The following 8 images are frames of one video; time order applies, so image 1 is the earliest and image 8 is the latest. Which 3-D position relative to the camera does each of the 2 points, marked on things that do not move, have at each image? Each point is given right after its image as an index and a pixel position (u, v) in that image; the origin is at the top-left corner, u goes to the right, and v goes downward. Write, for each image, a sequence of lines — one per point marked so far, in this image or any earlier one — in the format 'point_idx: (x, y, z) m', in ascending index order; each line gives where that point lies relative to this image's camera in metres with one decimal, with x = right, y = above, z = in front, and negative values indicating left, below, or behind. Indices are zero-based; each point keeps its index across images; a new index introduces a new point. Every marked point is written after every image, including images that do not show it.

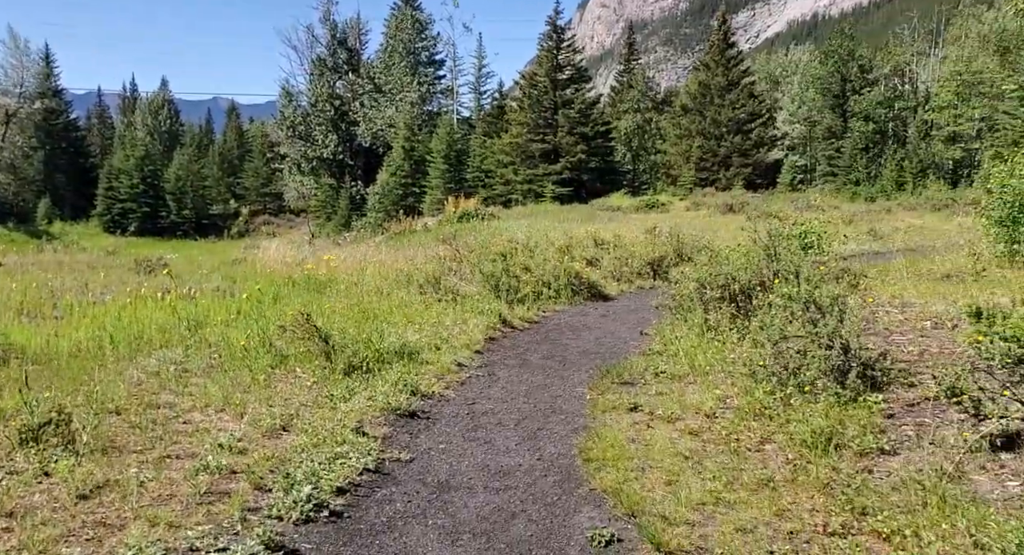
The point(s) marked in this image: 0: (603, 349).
0: (+1.2, -0.9, +11.0) m
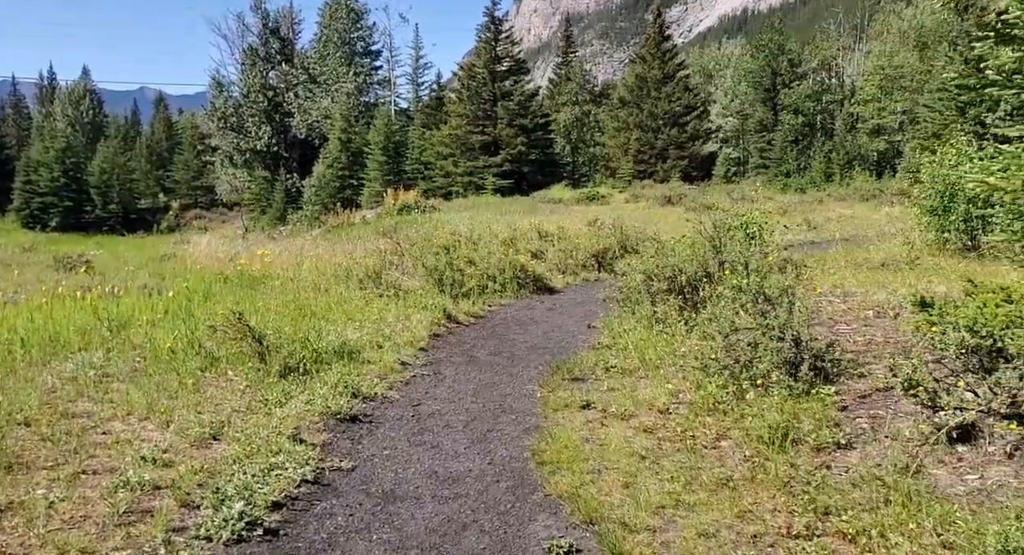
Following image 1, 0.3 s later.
0: (+0.5, -0.8, +10.7) m
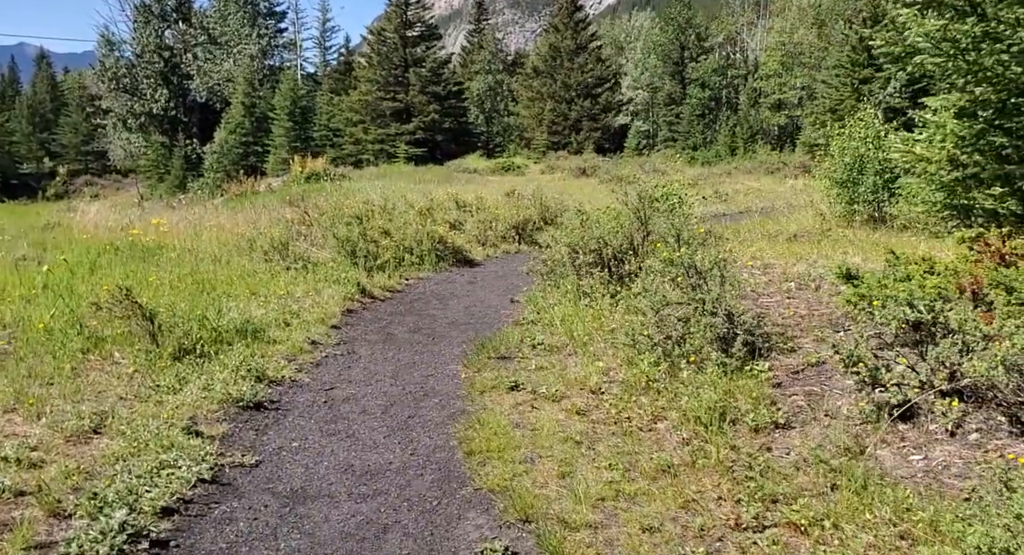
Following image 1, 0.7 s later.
0: (-0.4, -0.5, +10.2) m
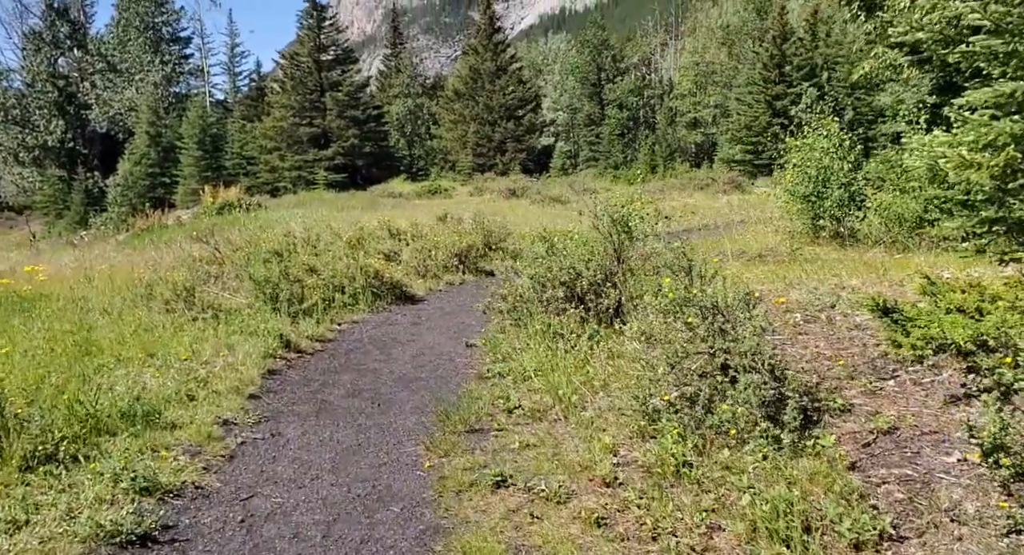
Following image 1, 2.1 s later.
0: (-0.8, -1.0, +8.4) m
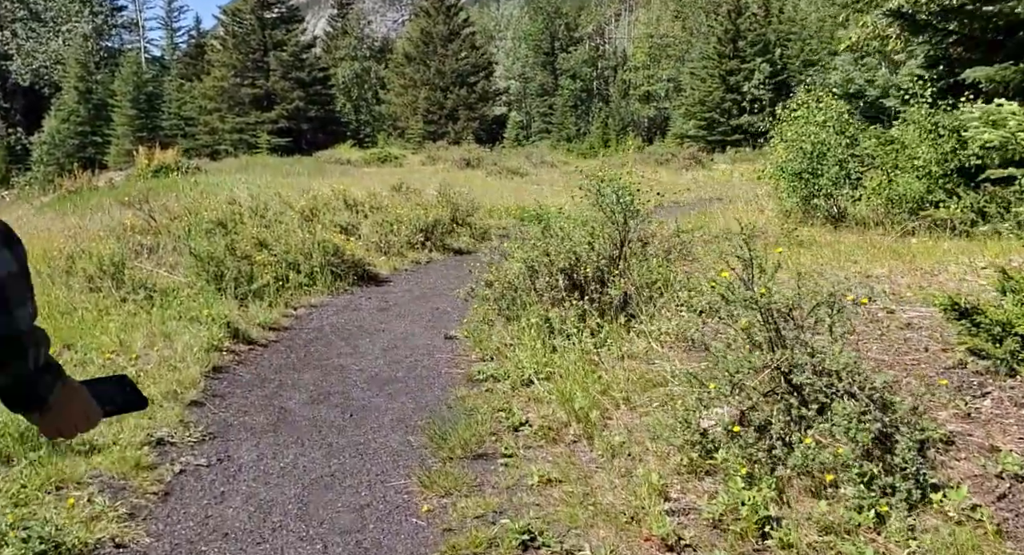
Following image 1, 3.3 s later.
0: (-0.8, -0.8, +7.1) m
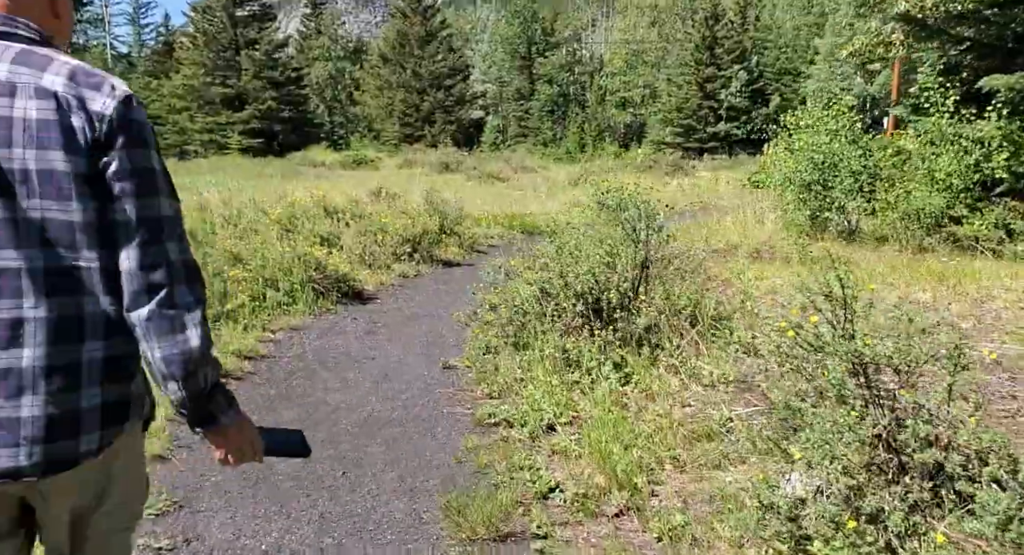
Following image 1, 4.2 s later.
0: (-0.7, -1.0, +6.1) m
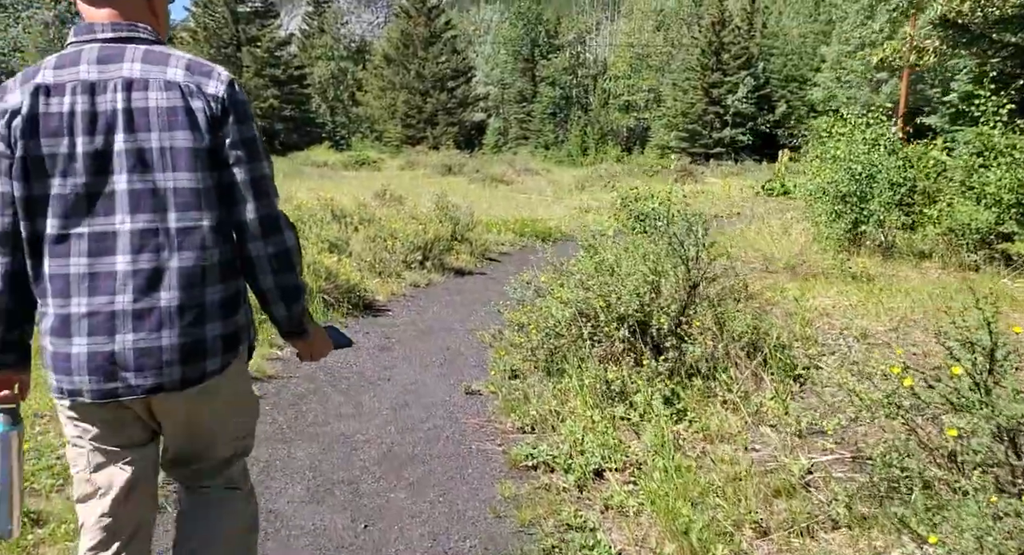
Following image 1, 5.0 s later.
0: (-0.5, -1.1, +5.4) m
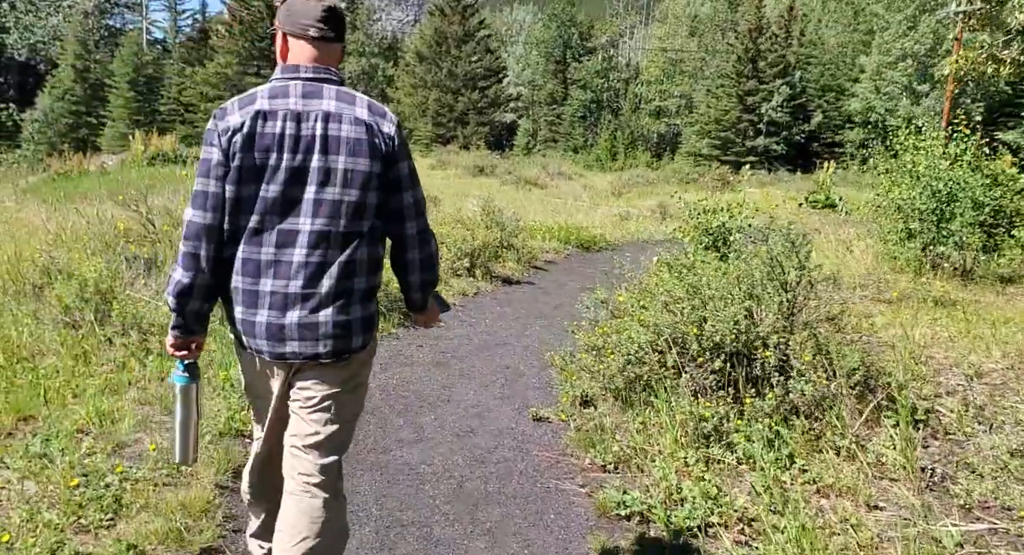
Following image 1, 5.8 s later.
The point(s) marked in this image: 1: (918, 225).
0: (0.0, -1.3, +4.8) m
1: (+5.4, +0.7, +12.0) m
